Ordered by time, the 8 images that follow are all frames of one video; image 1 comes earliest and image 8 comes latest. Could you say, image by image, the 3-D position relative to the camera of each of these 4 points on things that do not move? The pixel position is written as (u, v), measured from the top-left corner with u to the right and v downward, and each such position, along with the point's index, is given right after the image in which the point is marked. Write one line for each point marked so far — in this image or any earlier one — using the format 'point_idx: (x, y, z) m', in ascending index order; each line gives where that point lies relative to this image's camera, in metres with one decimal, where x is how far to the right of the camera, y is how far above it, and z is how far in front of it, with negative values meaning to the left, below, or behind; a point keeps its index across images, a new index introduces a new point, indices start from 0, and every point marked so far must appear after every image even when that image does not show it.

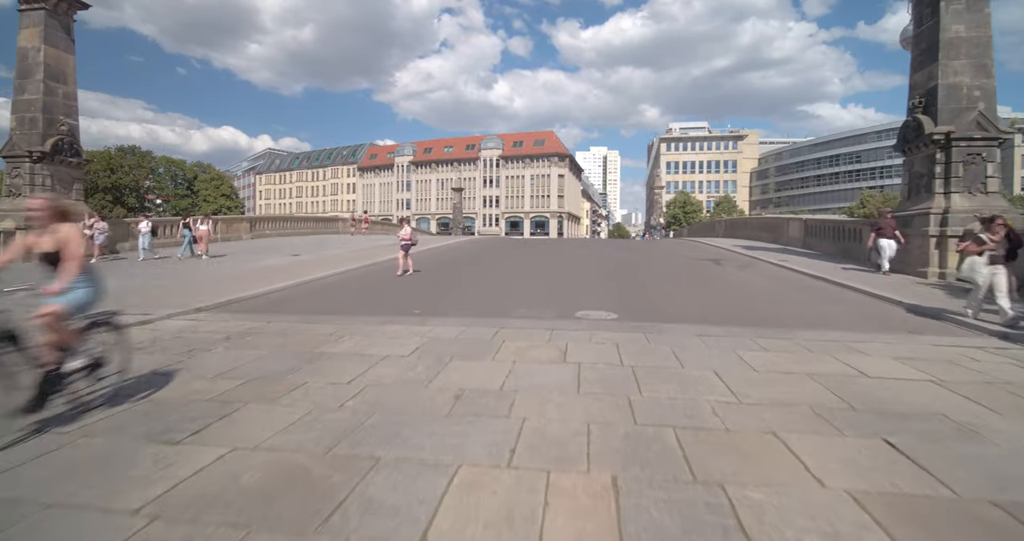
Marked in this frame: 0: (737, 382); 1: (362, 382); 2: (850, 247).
0: (+1.3, -0.6, +3.2) m
1: (-0.9, -0.6, +3.2) m
2: (+7.1, +0.5, +11.6) m
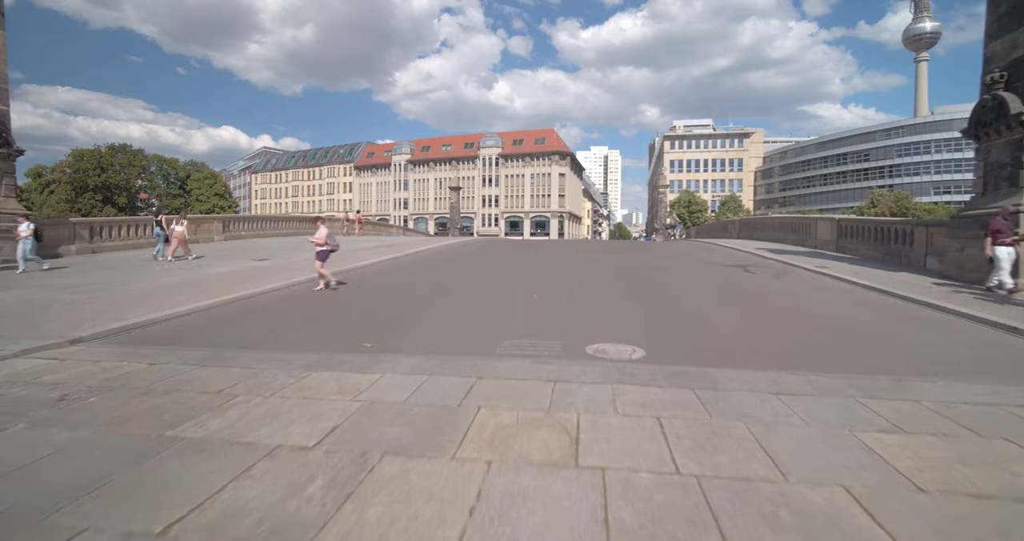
0: (+1.2, -0.8, +1.7) m
1: (-1.0, -0.8, +1.7) m
2: (+7.0, +0.4, +10.0) m
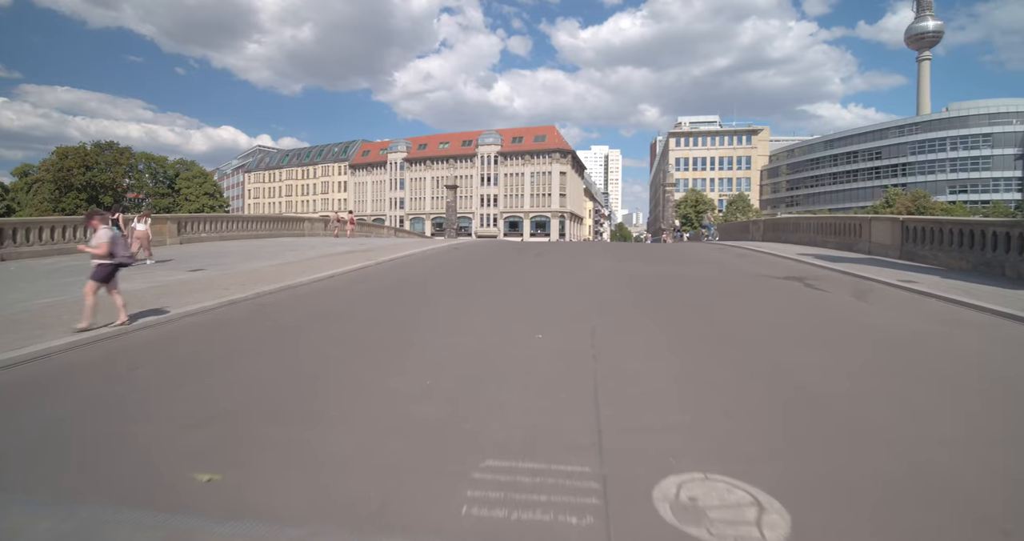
0: (+1.1, -1.0, -0.4) m
1: (-1.0, -1.0, -0.4) m
2: (+6.9, +0.2, +7.9) m
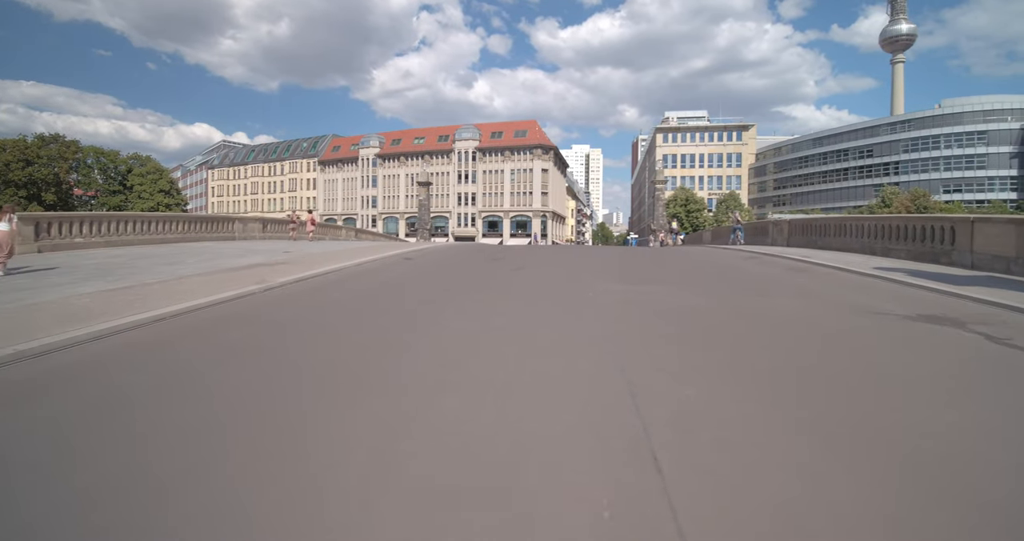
0: (+1.1, -1.3, -3.7) m
1: (-1.0, -1.3, -3.8) m
2: (+6.6, -0.2, +4.8) m
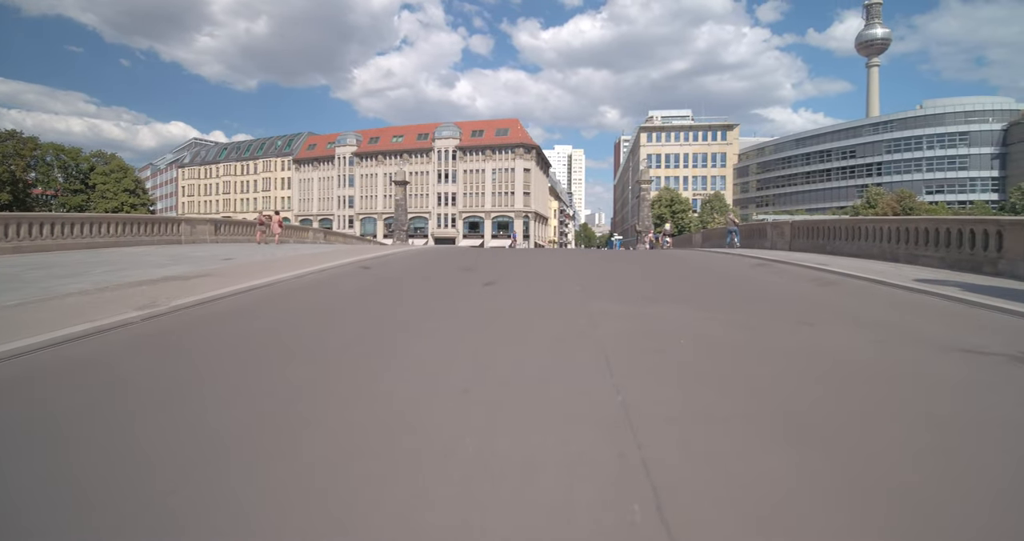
0: (+1.2, -1.5, -5.2) m
1: (-1.0, -1.5, -5.3) m
2: (+6.4, -0.3, +3.6) m
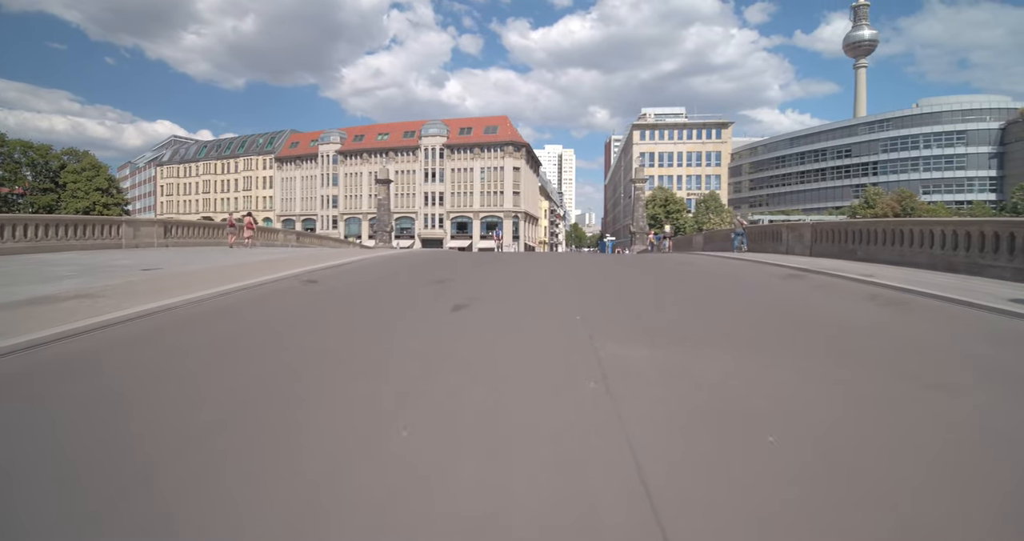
0: (+1.2, -1.6, -6.8) m
1: (-0.9, -1.7, -7.0) m
2: (+6.3, -0.5, +2.0) m
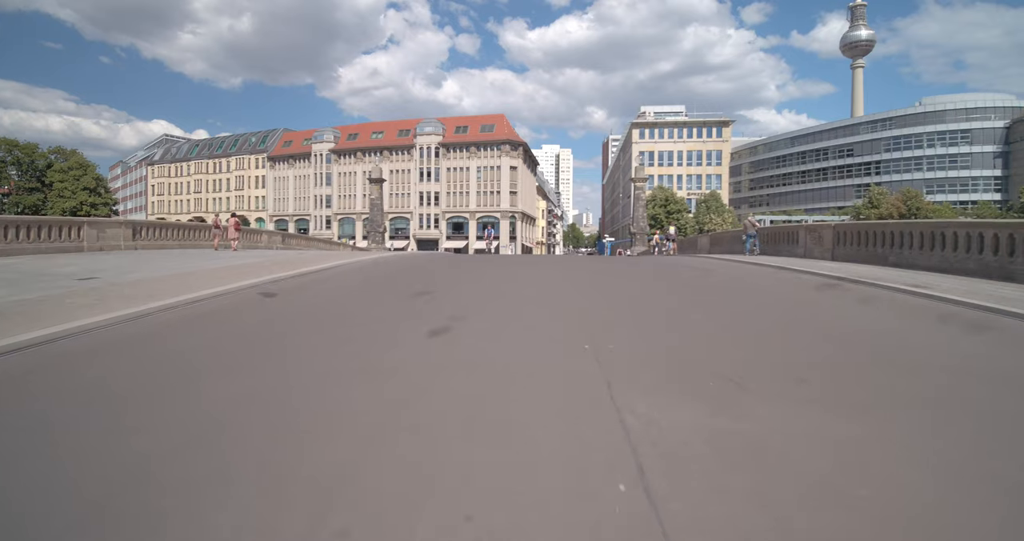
0: (+1.2, -1.8, -7.8) m
1: (-0.9, -1.8, -8.0) m
2: (+6.2, -0.6, +1.0) m
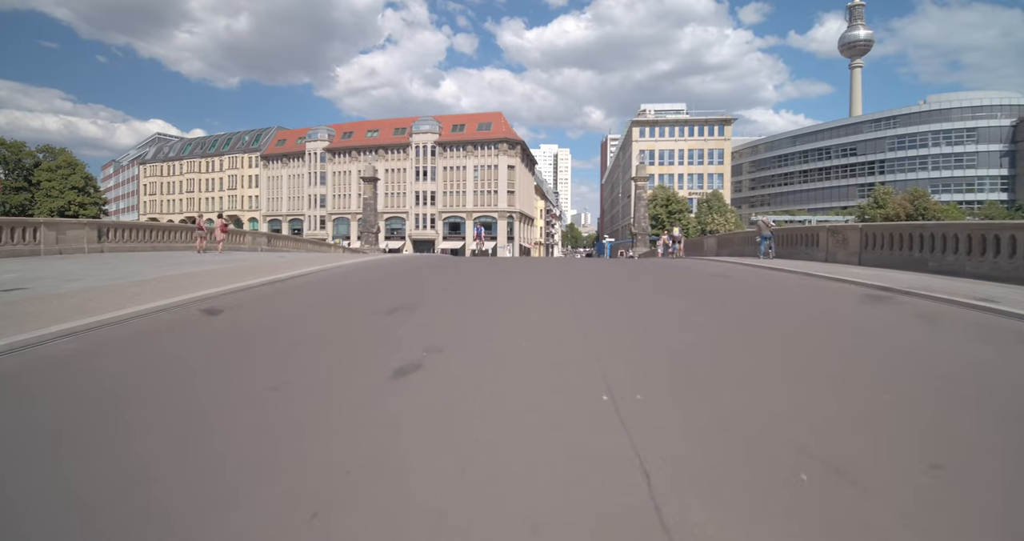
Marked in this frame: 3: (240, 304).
0: (+1.3, -1.9, -8.8) m
1: (-0.9, -1.9, -9.0) m
2: (+6.2, -0.7, 0.0) m
3: (-3.9, -0.7, +8.0) m
